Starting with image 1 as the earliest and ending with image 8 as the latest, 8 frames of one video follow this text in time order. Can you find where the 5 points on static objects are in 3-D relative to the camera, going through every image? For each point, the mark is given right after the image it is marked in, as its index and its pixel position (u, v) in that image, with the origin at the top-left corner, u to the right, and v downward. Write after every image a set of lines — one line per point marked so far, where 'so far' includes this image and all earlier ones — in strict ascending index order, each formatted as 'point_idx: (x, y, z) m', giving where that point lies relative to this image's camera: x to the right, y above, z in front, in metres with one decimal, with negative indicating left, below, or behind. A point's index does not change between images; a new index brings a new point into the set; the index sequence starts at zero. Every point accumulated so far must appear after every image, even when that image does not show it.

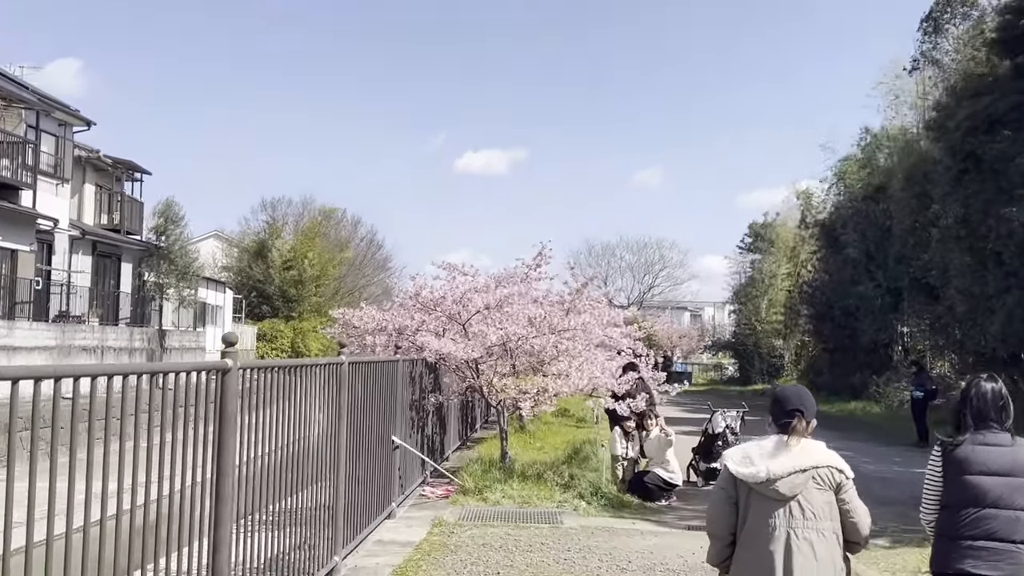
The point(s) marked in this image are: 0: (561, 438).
0: (+0.8, -2.4, +14.4) m
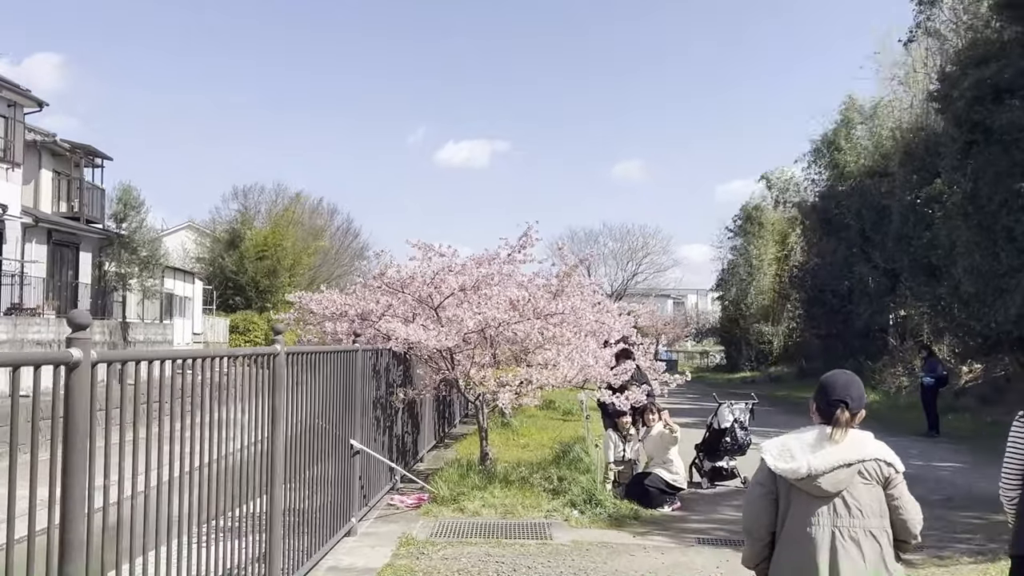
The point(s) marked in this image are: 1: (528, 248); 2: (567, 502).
0: (+0.5, -2.1, +13.2) m
1: (+0.2, +0.6, +13.3) m
2: (+0.5, -2.0, +8.2) m
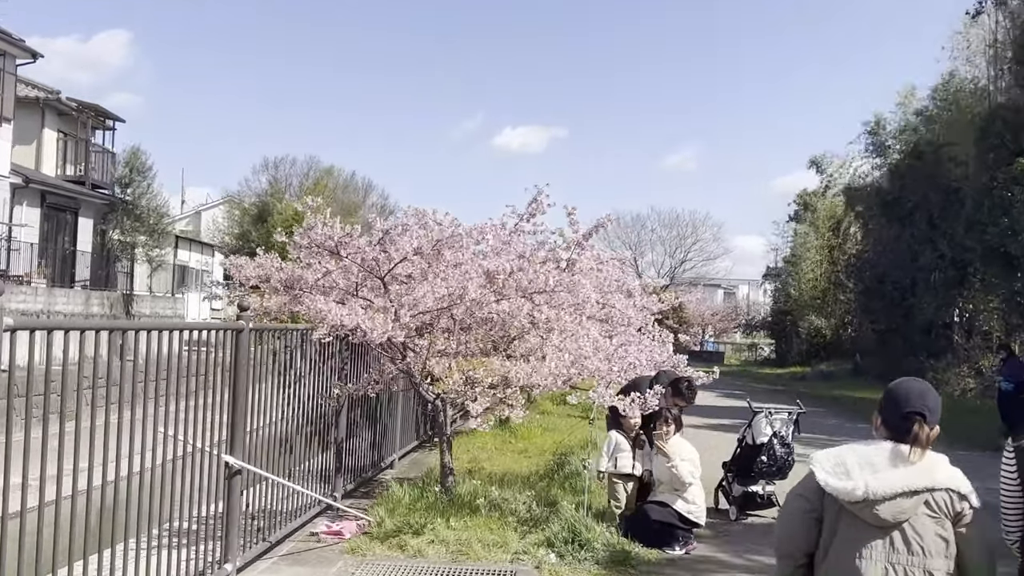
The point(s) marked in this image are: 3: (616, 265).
0: (+0.5, -1.8, +11.1) m
1: (+0.3, +0.9, +11.2) m
2: (+0.2, -1.8, +6.2) m
3: (+1.3, +0.3, +11.2) m
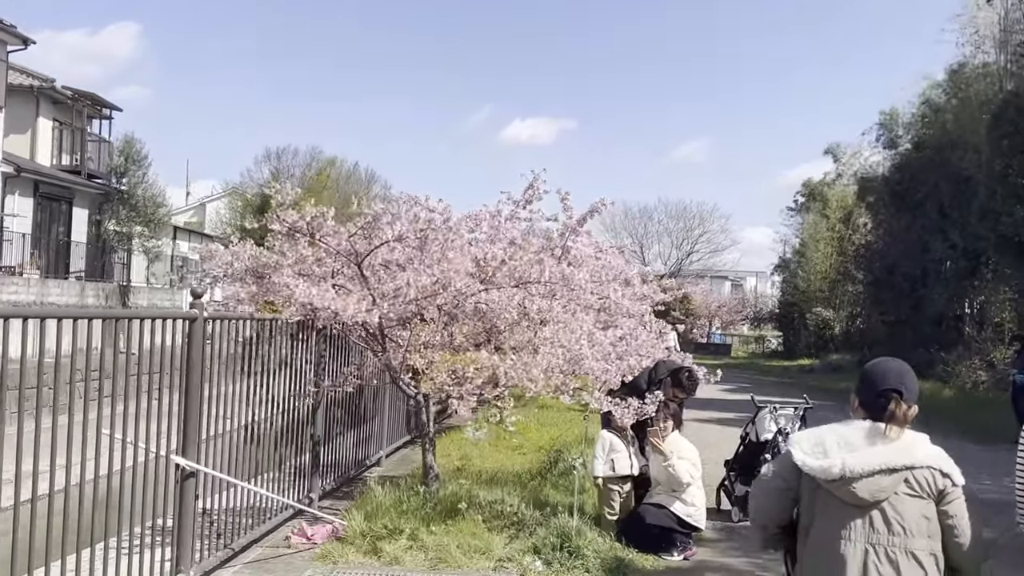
0: (+0.5, -1.7, +10.7) m
1: (+0.2, +1.0, +10.8) m
2: (+0.1, -1.7, +5.8) m
3: (+1.2, +0.4, +10.7) m
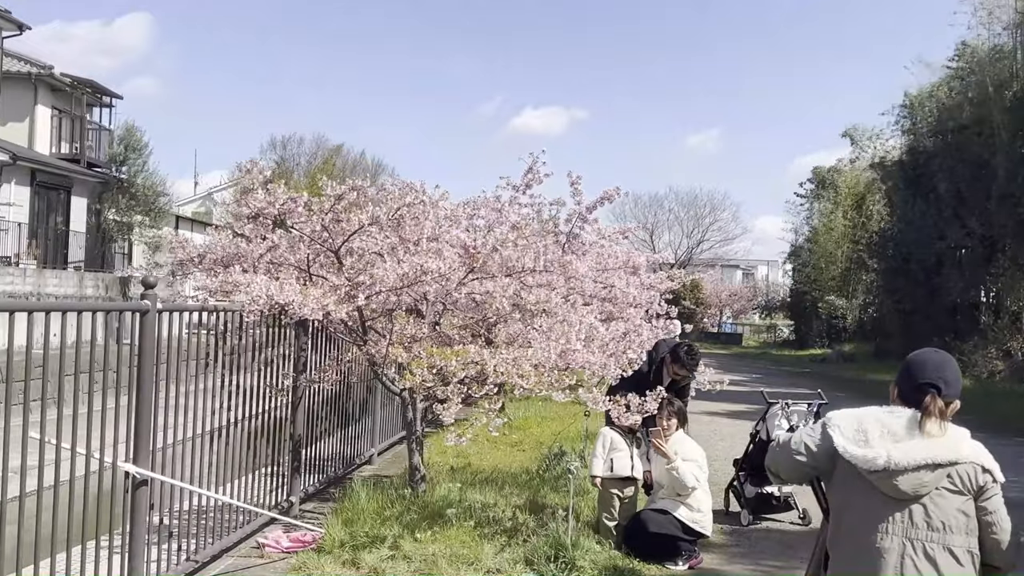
0: (+0.5, -1.6, +10.2) m
1: (+0.2, +1.1, +10.3) m
2: (0.0, -1.6, +5.3) m
3: (+1.2, +0.5, +10.2) m
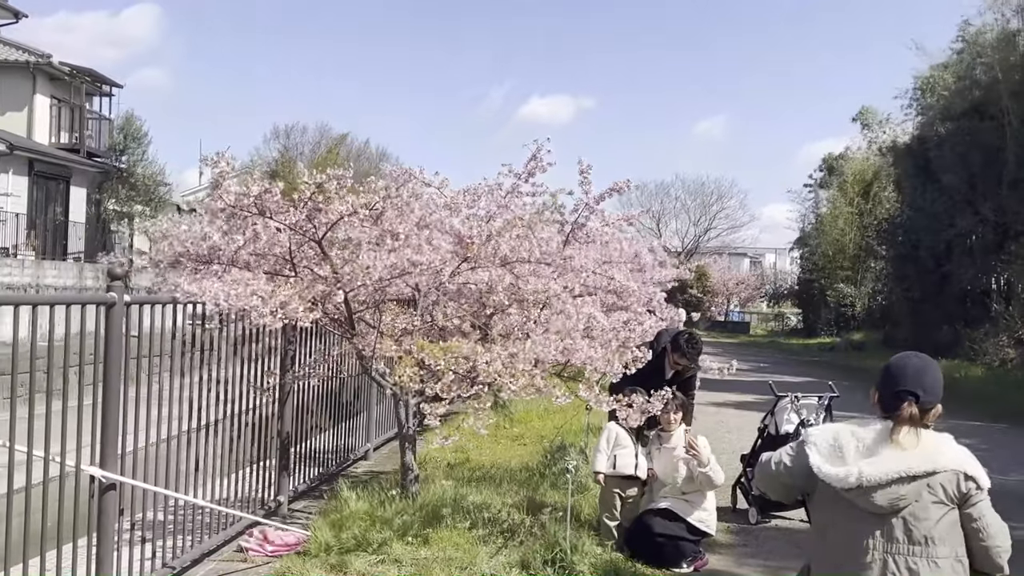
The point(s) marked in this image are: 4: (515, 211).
0: (+0.5, -1.5, +9.9) m
1: (+0.2, +1.3, +10.0) m
2: (0.0, -1.5, +5.1) m
3: (+1.2, +0.7, +9.9) m
4: (0.0, +0.7, +7.8) m
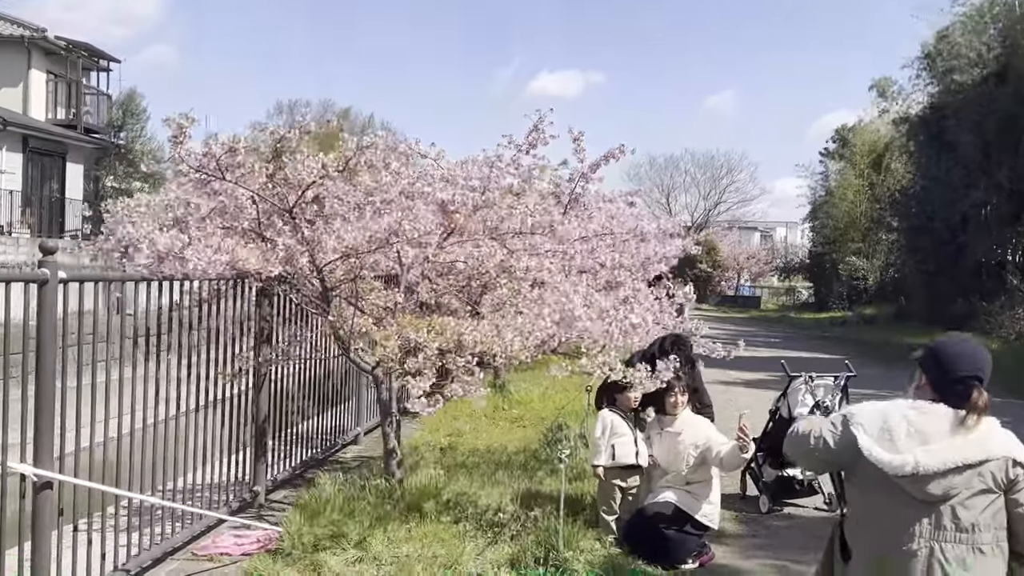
0: (+0.5, -1.2, +9.5) m
1: (+0.2, +1.5, +9.5) m
2: (0.0, -1.4, +4.7) m
3: (+1.2, +0.9, +9.4) m
4: (0.0, +0.9, +7.3) m
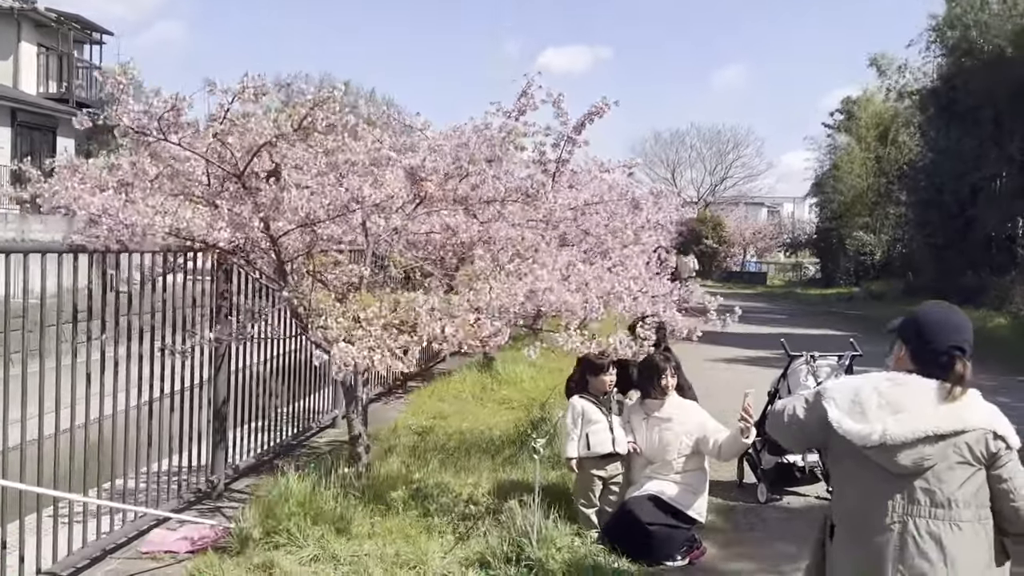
0: (+0.4, -0.9, +9.1) m
1: (+0.1, +1.8, +9.0) m
2: (-0.2, -1.3, +4.3) m
3: (+1.1, +1.2, +9.0) m
4: (-0.1, +1.1, +6.9) m
